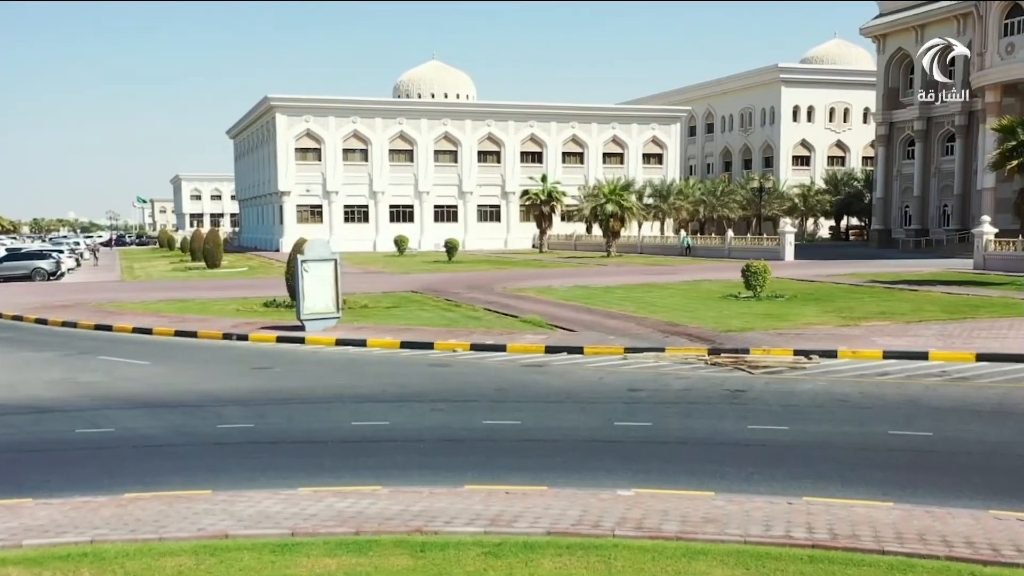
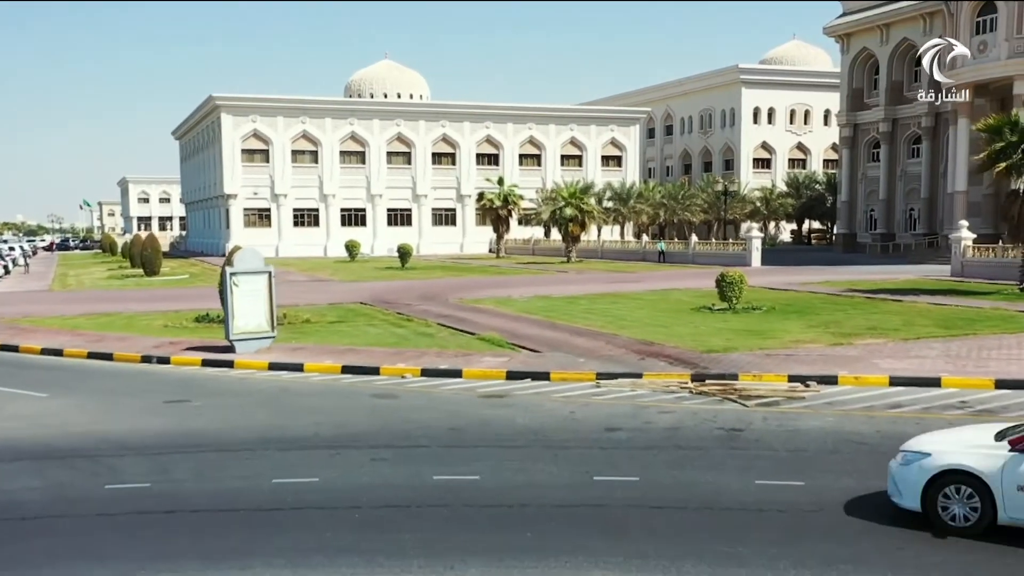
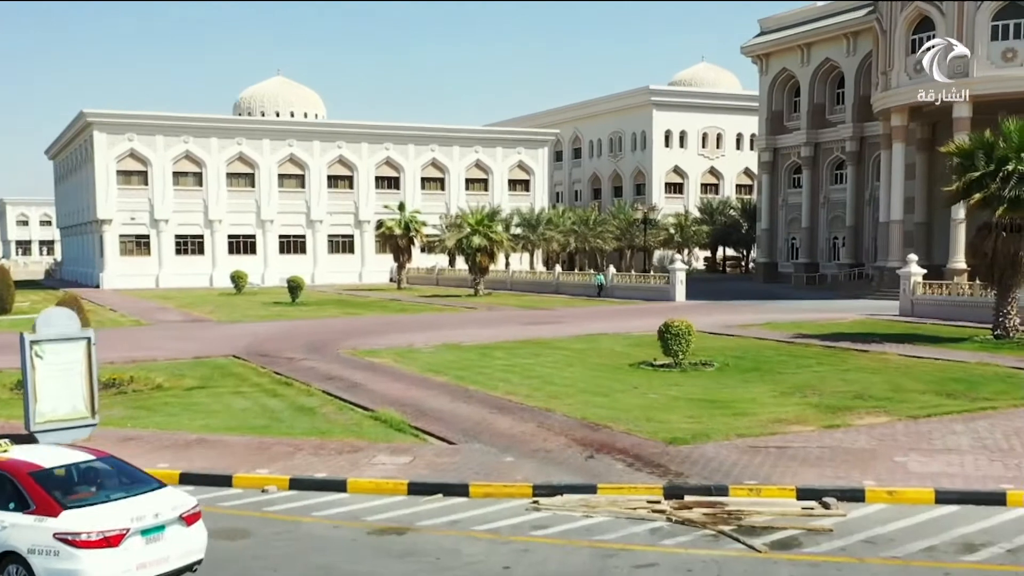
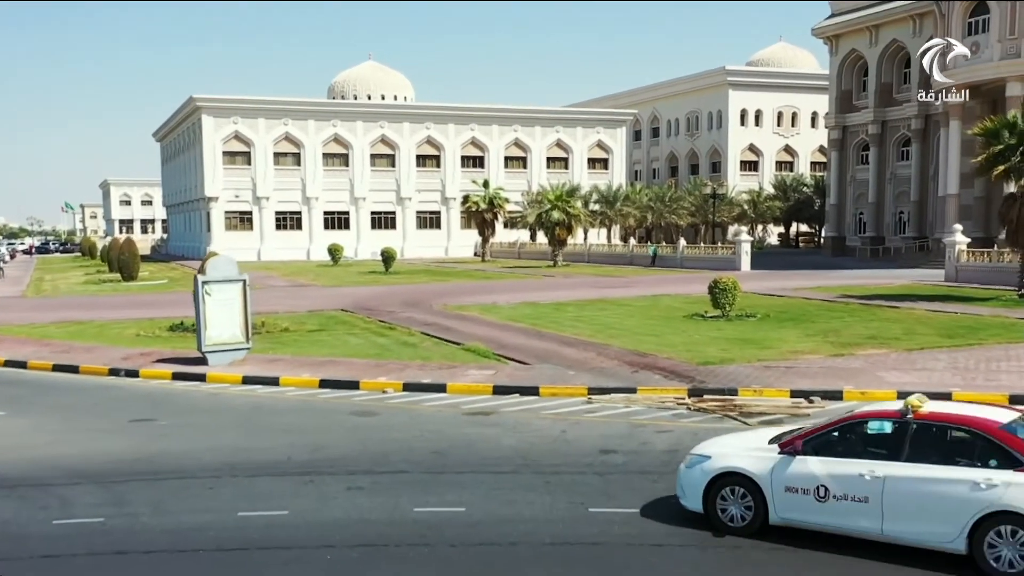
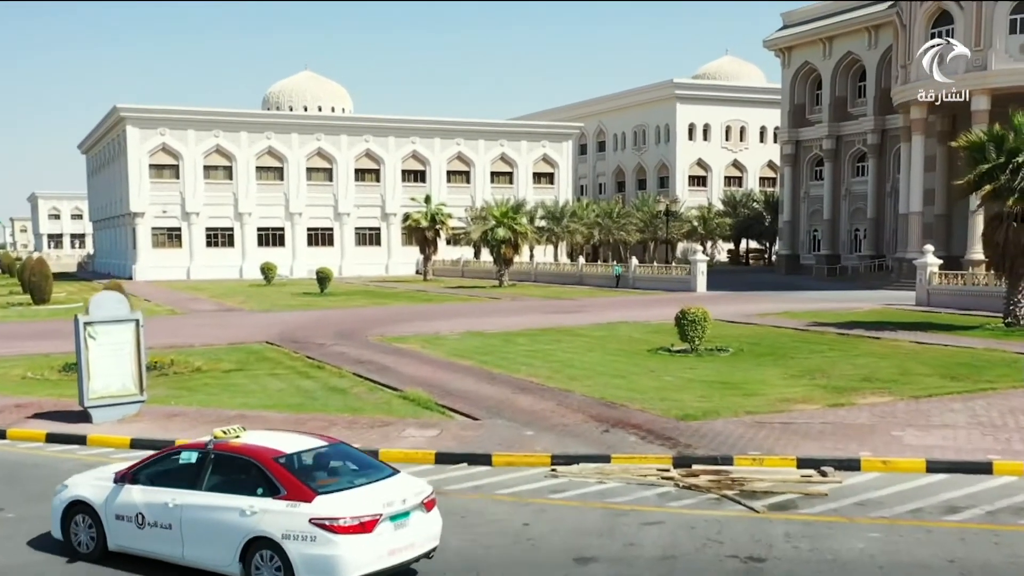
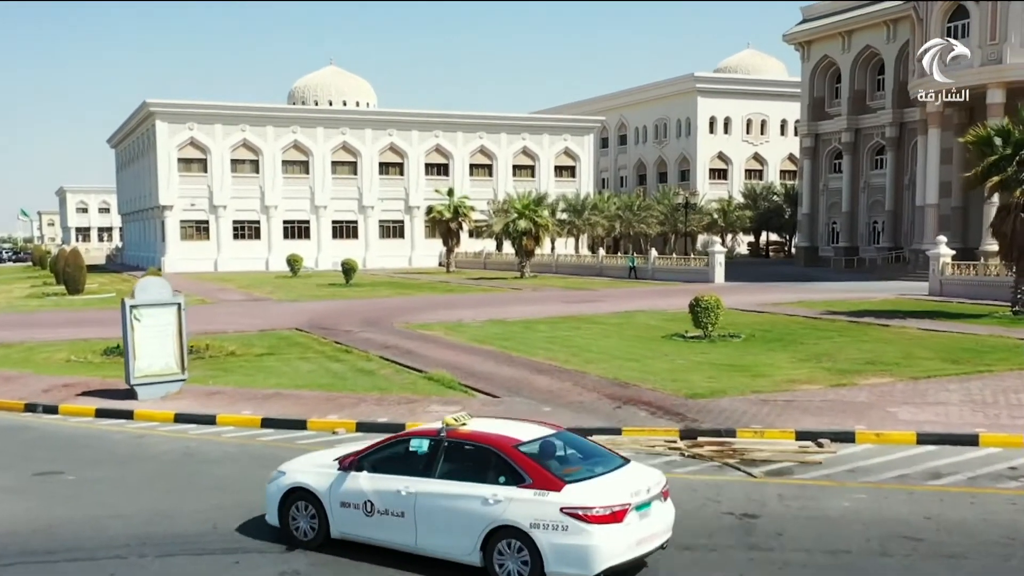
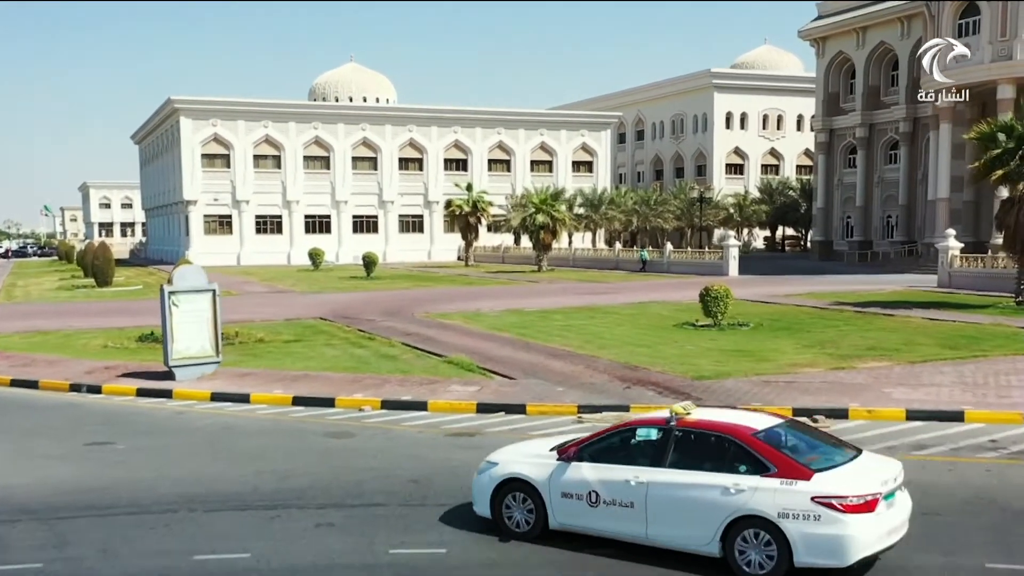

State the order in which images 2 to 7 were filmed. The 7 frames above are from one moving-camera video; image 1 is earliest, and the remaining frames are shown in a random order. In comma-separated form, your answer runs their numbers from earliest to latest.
2, 4, 7, 6, 5, 3
